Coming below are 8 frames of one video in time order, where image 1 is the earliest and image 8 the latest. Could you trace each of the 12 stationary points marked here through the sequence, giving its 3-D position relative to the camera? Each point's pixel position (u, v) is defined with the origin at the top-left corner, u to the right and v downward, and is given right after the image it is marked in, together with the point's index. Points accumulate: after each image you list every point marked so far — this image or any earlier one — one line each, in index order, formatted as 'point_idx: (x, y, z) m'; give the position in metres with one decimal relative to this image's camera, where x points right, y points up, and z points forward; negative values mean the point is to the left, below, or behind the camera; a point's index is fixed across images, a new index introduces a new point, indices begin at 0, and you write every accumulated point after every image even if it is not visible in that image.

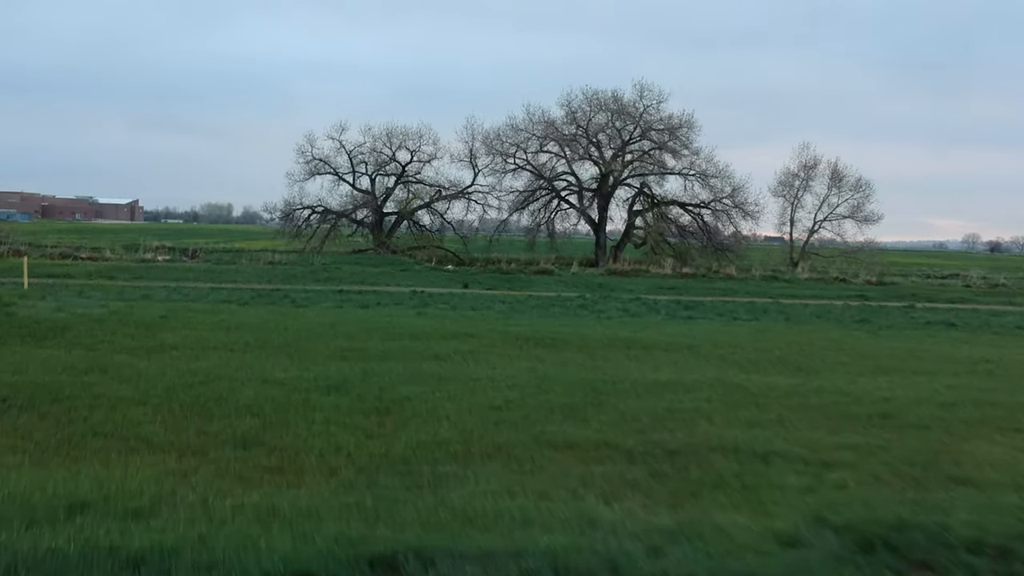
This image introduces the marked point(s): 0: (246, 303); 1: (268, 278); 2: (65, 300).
0: (-3.9, -0.2, +13.3) m
1: (-5.3, +0.2, +19.4) m
2: (-6.1, -0.2, +12.2) m
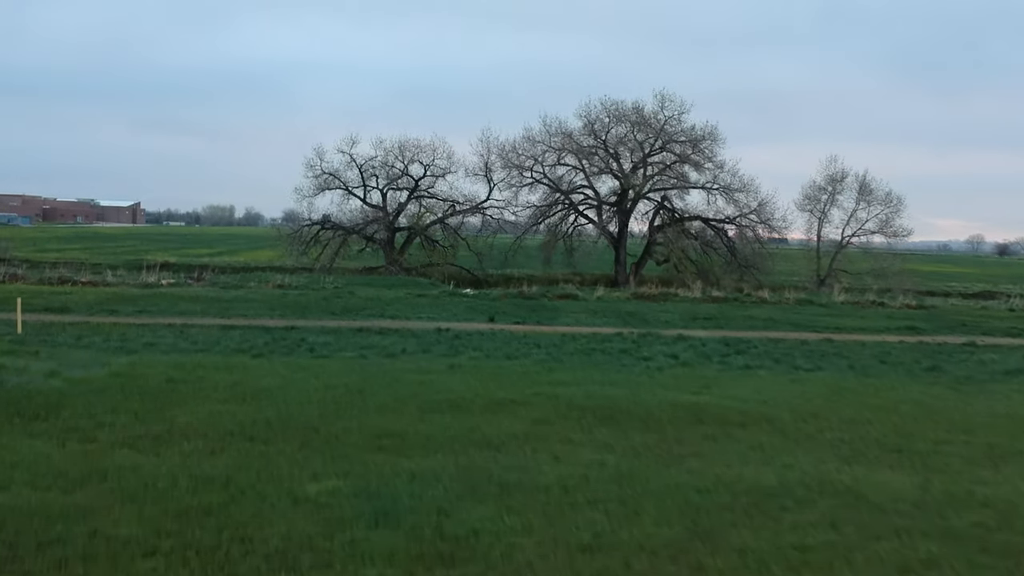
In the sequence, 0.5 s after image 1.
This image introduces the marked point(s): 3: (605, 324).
0: (-3.4, -0.9, +12.1) m
1: (-4.7, -0.4, +18.2) m
2: (-5.5, -0.8, +11.0) m
3: (+1.8, -0.7, +17.5) m
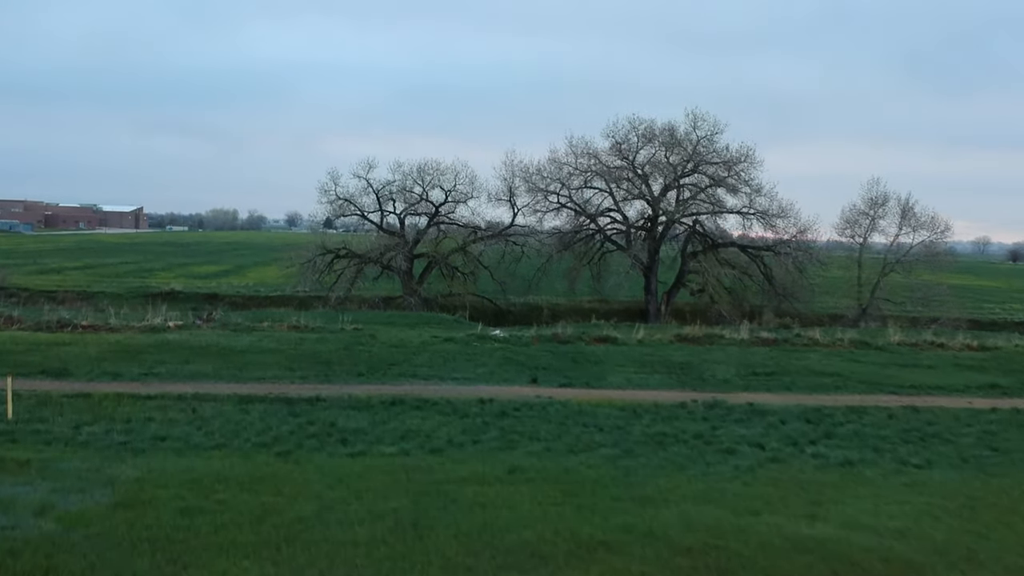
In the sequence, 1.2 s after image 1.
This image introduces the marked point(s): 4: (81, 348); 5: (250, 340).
0: (-2.6, -1.9, +10.4) m
1: (-4.0, -1.4, +16.6) m
2: (-4.8, -1.8, +9.4) m
3: (+2.6, -1.7, +15.8) m
4: (-8.5, -1.2, +17.7) m
5: (-5.8, -1.1, +19.7) m
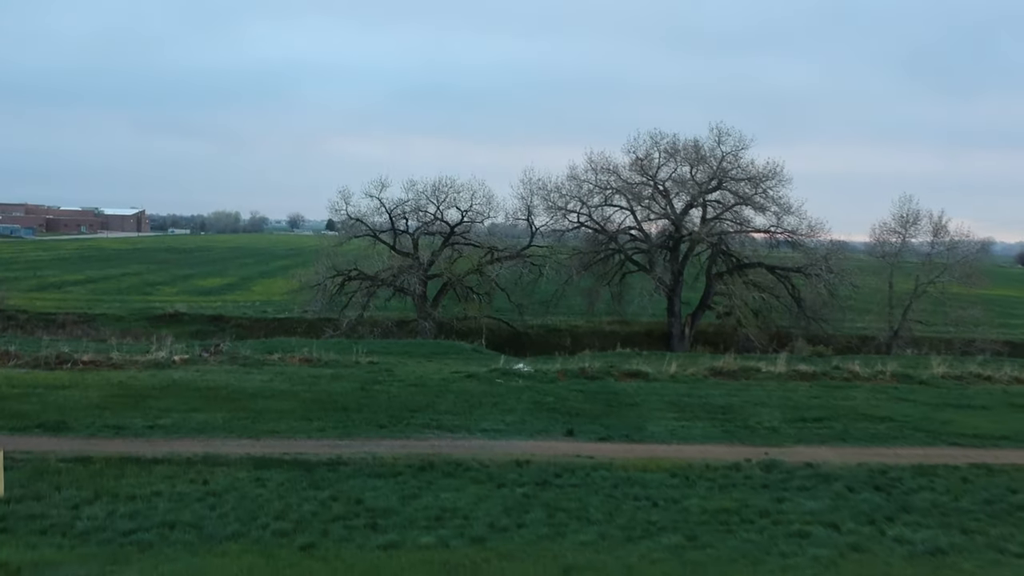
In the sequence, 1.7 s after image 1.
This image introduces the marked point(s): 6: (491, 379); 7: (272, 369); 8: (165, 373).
0: (-2.1, -2.6, +9.3) m
1: (-3.4, -2.2, +15.4) m
2: (-4.2, -2.6, +8.2) m
3: (+3.1, -2.4, +14.7) m
4: (-8.0, -1.9, +16.6) m
5: (-5.2, -1.9, +18.6) m
6: (-0.5, -1.9, +19.1) m
7: (-5.3, -1.8, +19.7) m
8: (-7.3, -1.8, +18.9) m
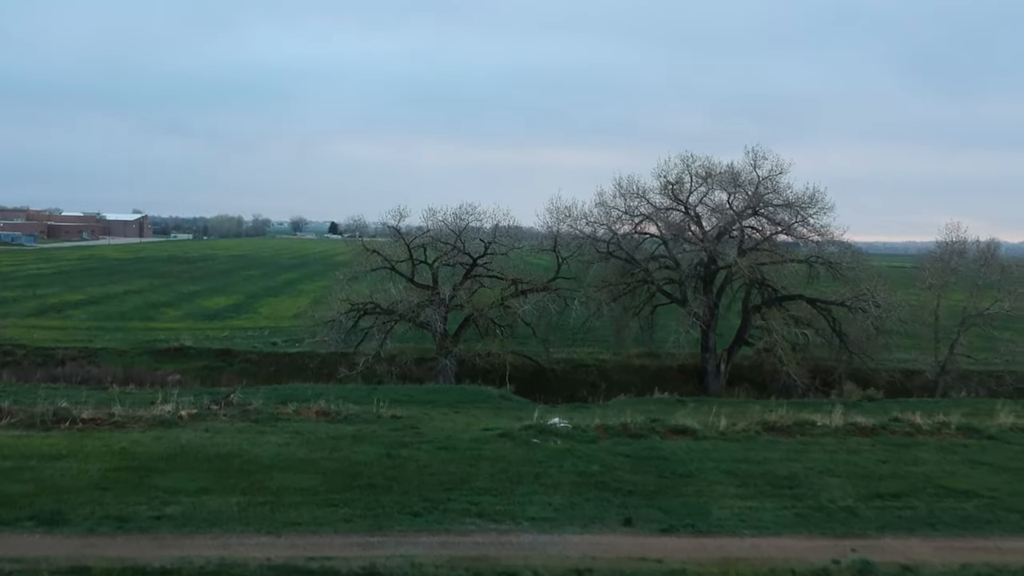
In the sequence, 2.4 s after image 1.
0: (-1.3, -3.6, +7.7) m
1: (-2.7, -3.2, +13.8) m
2: (-3.5, -3.6, +6.6) m
3: (+3.9, -3.4, +13.1) m
4: (-7.3, -3.0, +15.0) m
5: (-4.5, -2.9, +17.0) m
6: (+0.3, -3.0, +17.6) m
7: (-4.5, -2.8, +18.1) m
8: (-6.6, -2.8, +17.3) m
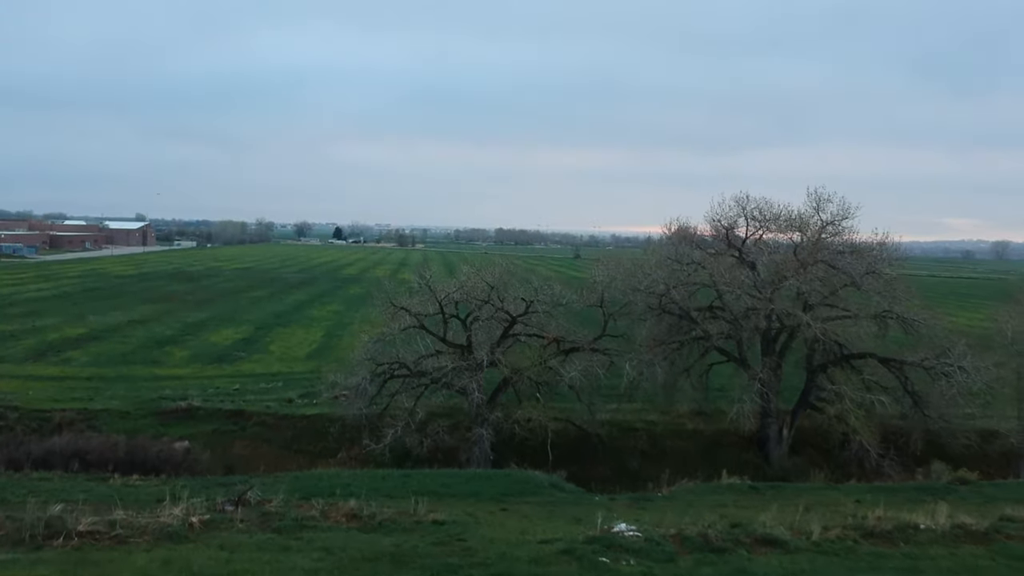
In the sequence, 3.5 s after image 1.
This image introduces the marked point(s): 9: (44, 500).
0: (-0.3, -5.2, +5.2) m
1: (-1.6, -4.8, +11.4) m
2: (-2.4, -5.2, +4.2) m
3: (+5.0, -5.0, +10.6) m
4: (-6.2, -4.6, +12.6) m
5: (-3.4, -4.5, +14.6) m
6: (+1.4, -4.6, +15.1) m
7: (-3.4, -4.4, +15.6) m
8: (-5.5, -4.4, +14.9) m
9: (-9.1, -4.1, +17.4) m
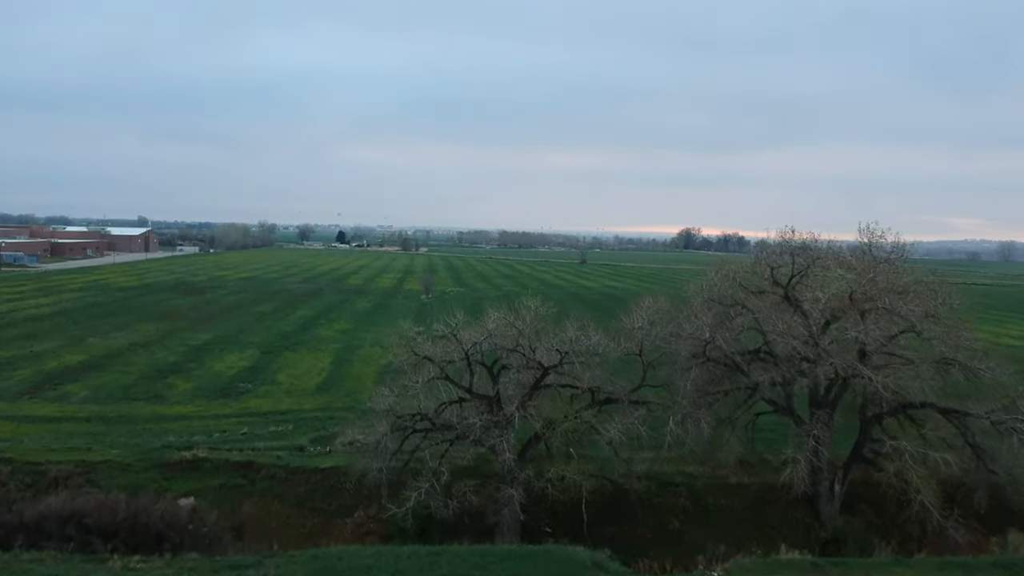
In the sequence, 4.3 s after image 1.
0: (+0.5, -6.4, +3.4) m
1: (-0.8, -6.0, +9.6) m
2: (-1.7, -6.3, +2.4) m
3: (+5.7, -6.2, +8.8) m
4: (-5.4, -5.8, +10.8) m
5: (-2.6, -5.7, +12.8) m
6: (+2.1, -5.7, +13.3) m
7: (-2.7, -5.6, +13.8) m
8: (-4.7, -5.6, +13.1) m
9: (-8.3, -5.3, +15.6) m
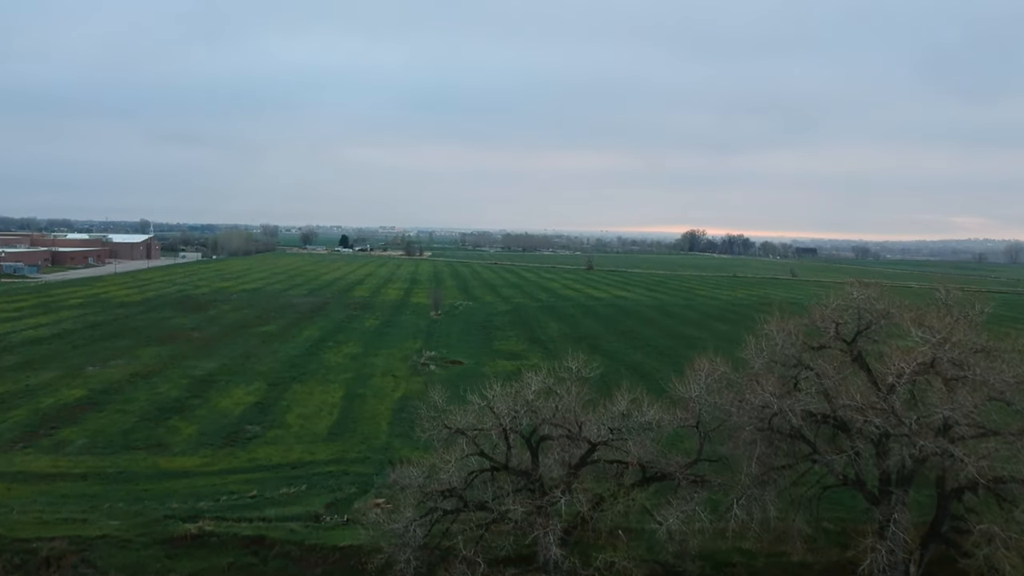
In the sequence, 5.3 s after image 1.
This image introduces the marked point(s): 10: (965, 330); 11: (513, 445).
0: (+1.4, -7.8, +1.2) m
1: (+0.1, -7.4, +7.3) m
2: (-0.8, -7.8, +0.1) m
3: (+6.6, -7.6, +6.5) m
4: (-4.5, -7.2, +8.5) m
5: (-1.7, -7.1, +10.5) m
6: (+3.0, -7.1, +11.0) m
7: (-1.7, -7.0, +11.6) m
8: (-3.8, -7.0, +10.8) m
9: (-7.4, -6.7, +13.4) m
10: (+10.2, -0.9, +20.4) m
11: (0.0, -3.4, +19.9) m
